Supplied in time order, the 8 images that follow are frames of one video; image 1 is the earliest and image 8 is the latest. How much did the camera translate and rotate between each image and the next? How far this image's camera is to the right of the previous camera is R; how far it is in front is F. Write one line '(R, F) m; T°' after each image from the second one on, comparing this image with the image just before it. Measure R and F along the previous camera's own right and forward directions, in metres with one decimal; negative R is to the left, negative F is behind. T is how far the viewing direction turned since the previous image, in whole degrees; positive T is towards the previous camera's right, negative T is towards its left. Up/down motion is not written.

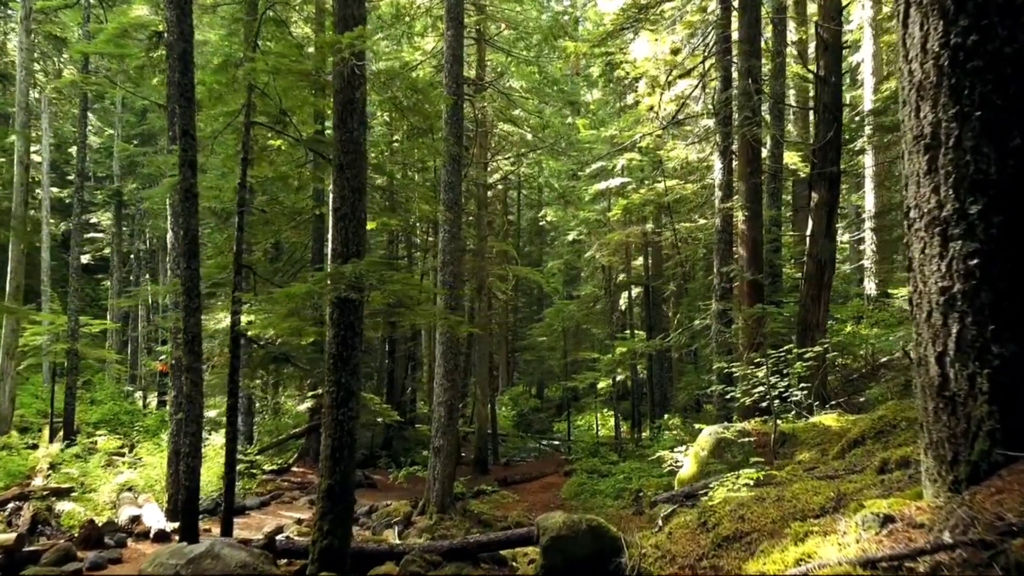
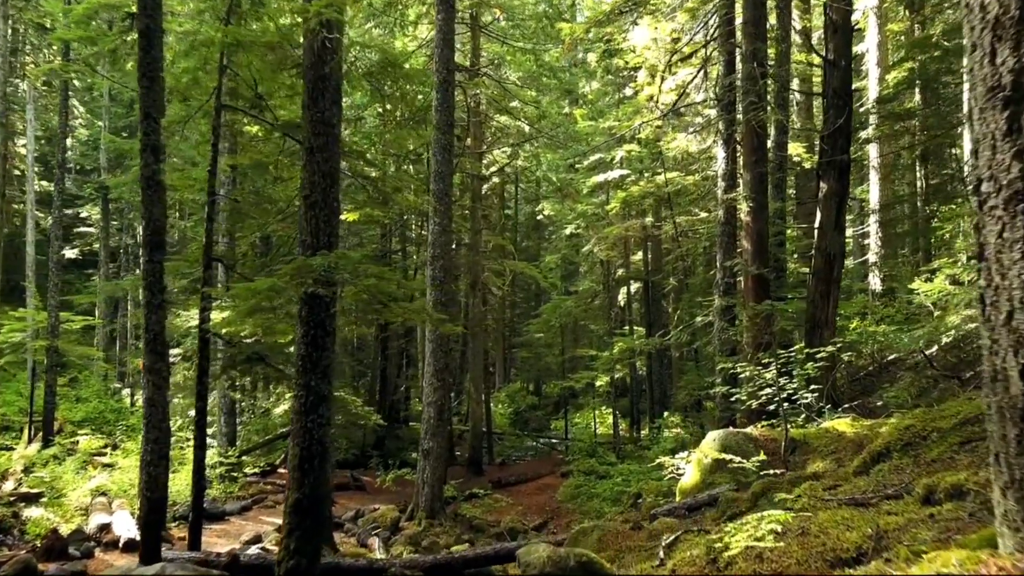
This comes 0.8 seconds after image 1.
(+0.1, +0.6) m; 0°
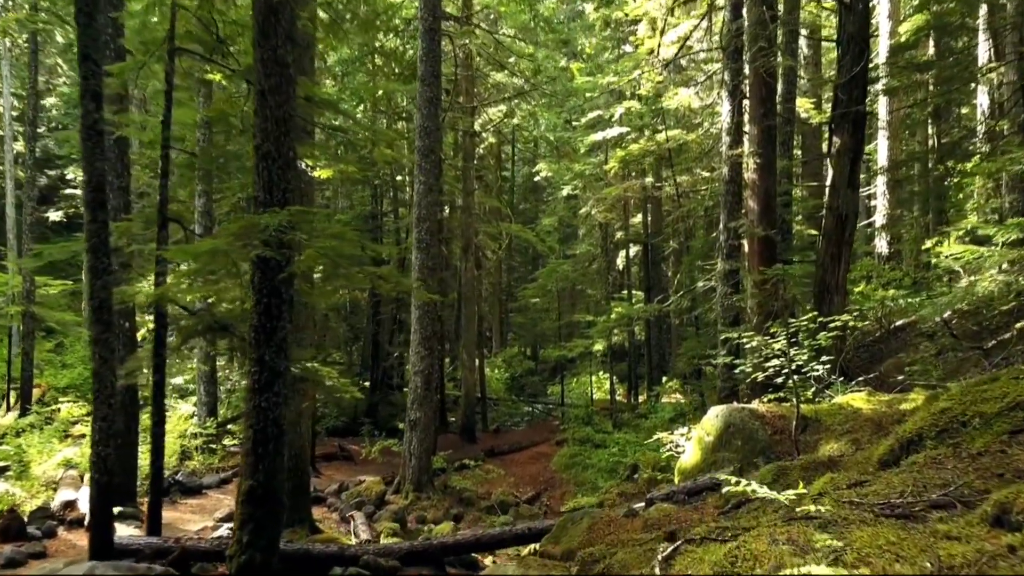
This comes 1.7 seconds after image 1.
(+0.1, +0.7) m; 0°
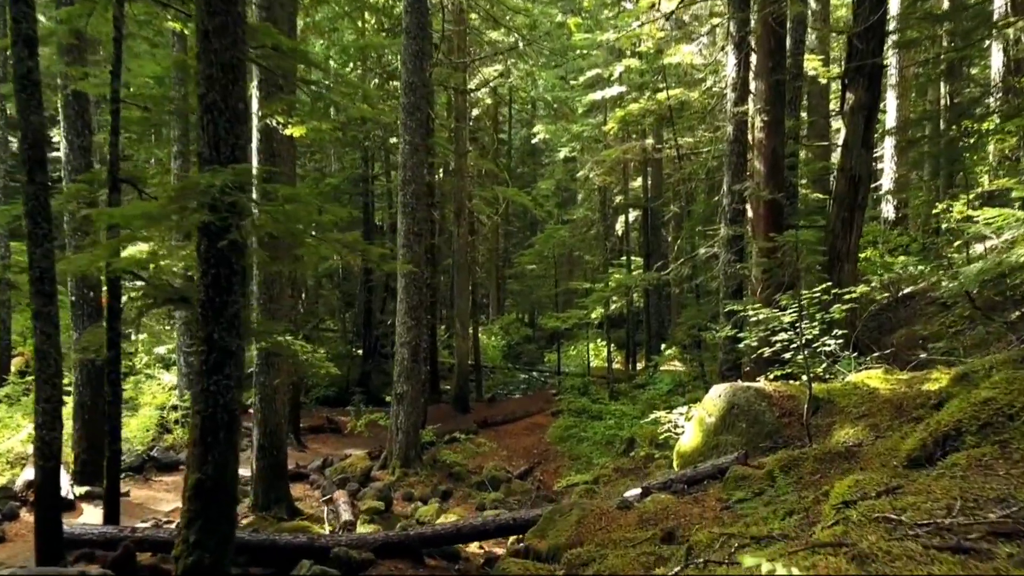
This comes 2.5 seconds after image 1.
(+0.1, +0.6) m; 0°
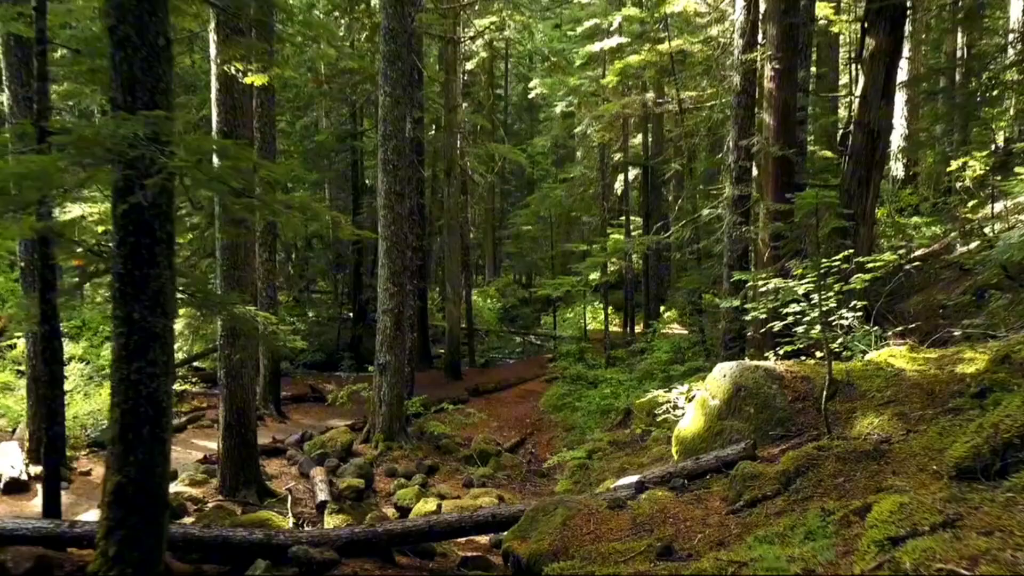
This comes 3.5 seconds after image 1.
(+0.1, +0.7) m; 0°
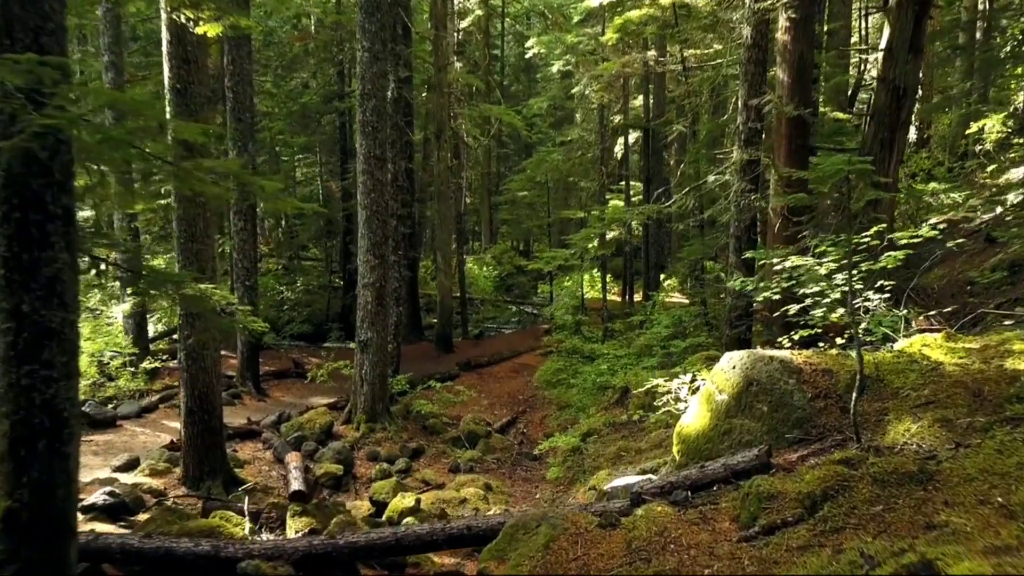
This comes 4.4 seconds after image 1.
(+0.1, +0.7) m; 0°
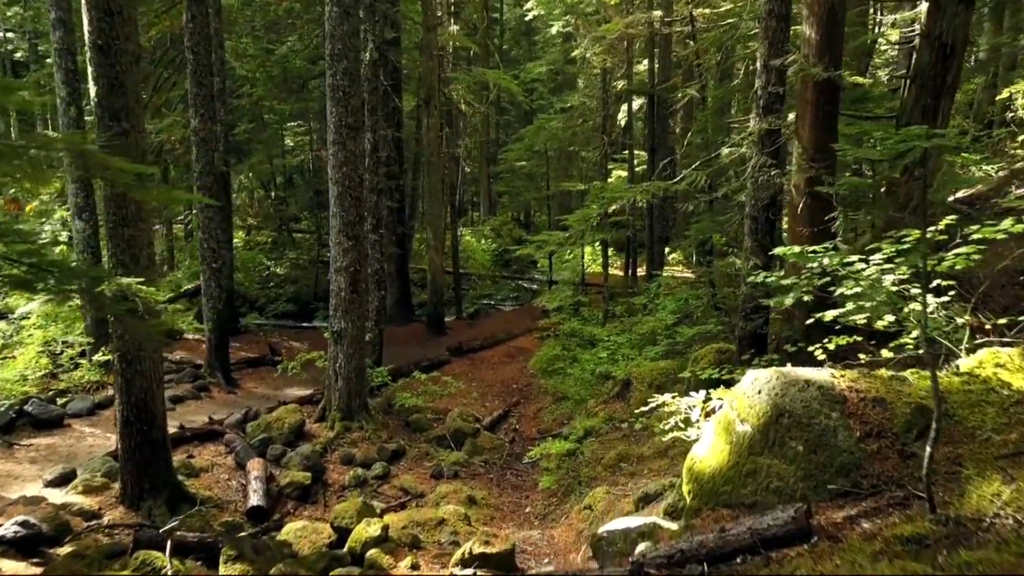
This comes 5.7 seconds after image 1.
(+0.2, +1.0) m; 0°
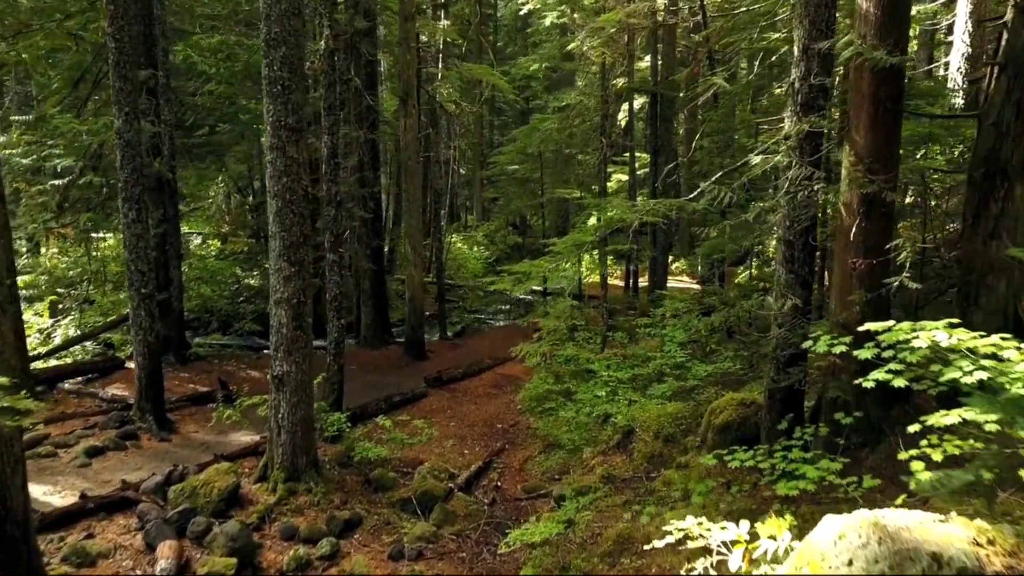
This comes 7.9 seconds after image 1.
(+0.2, +1.6) m; 0°
